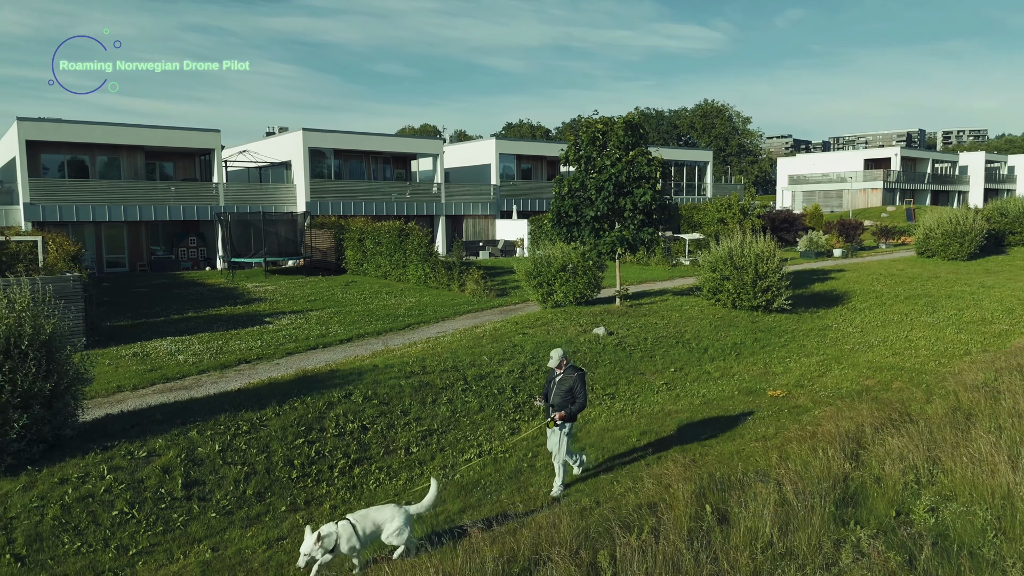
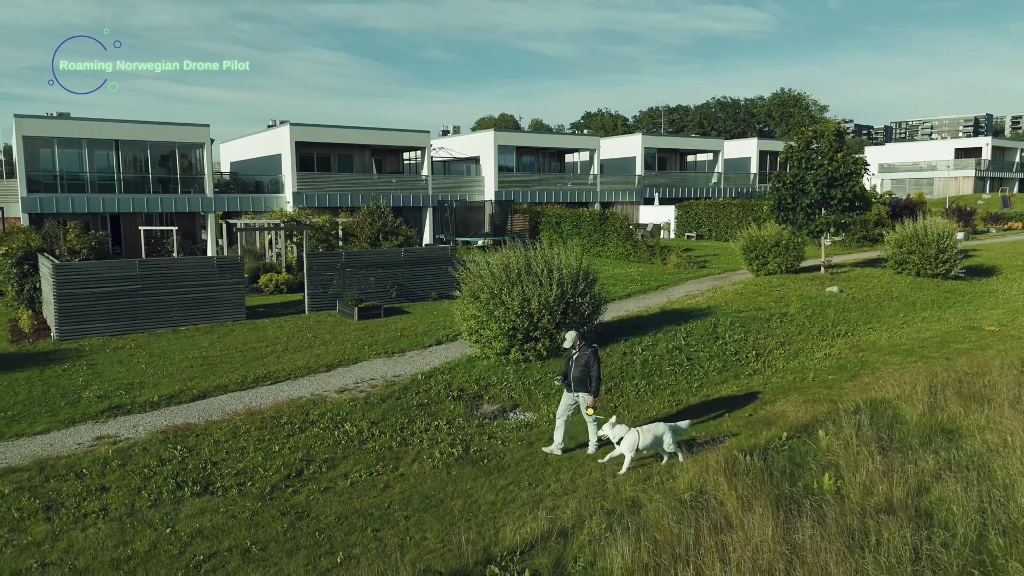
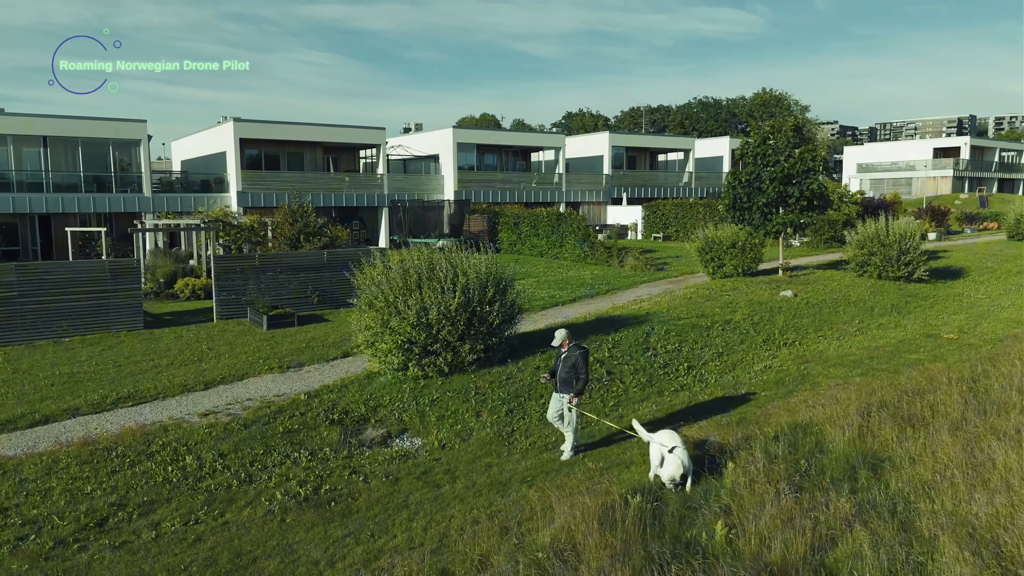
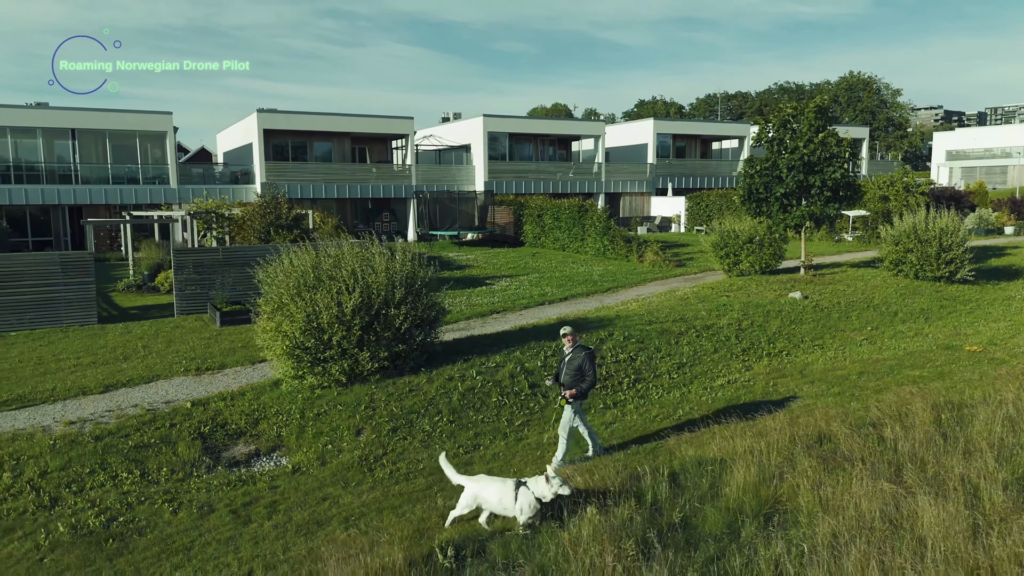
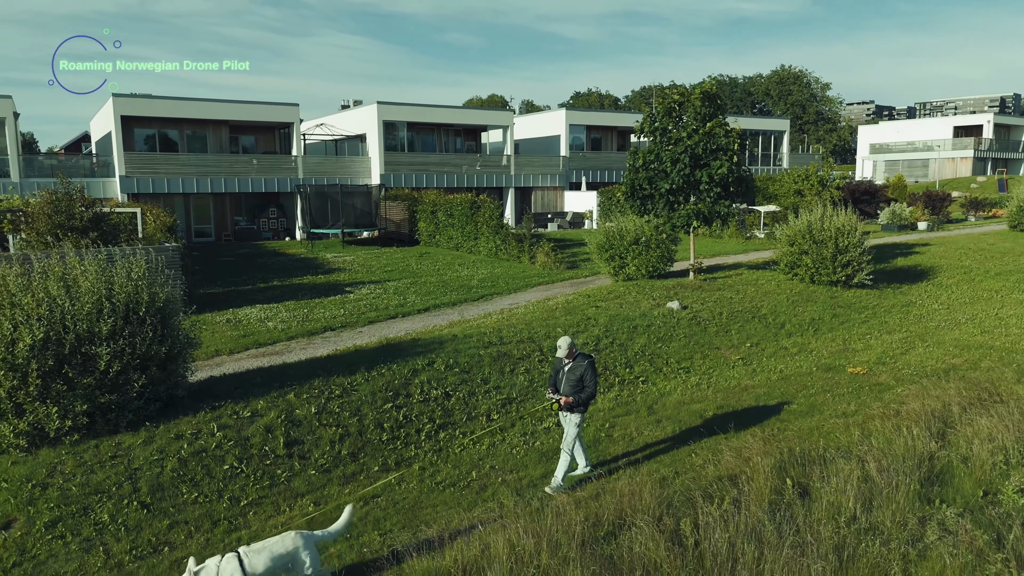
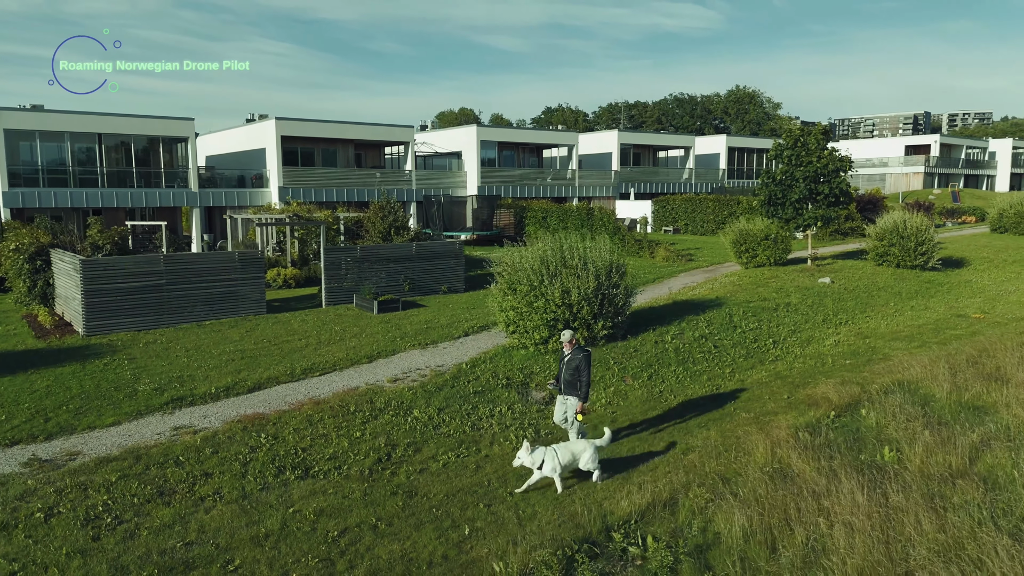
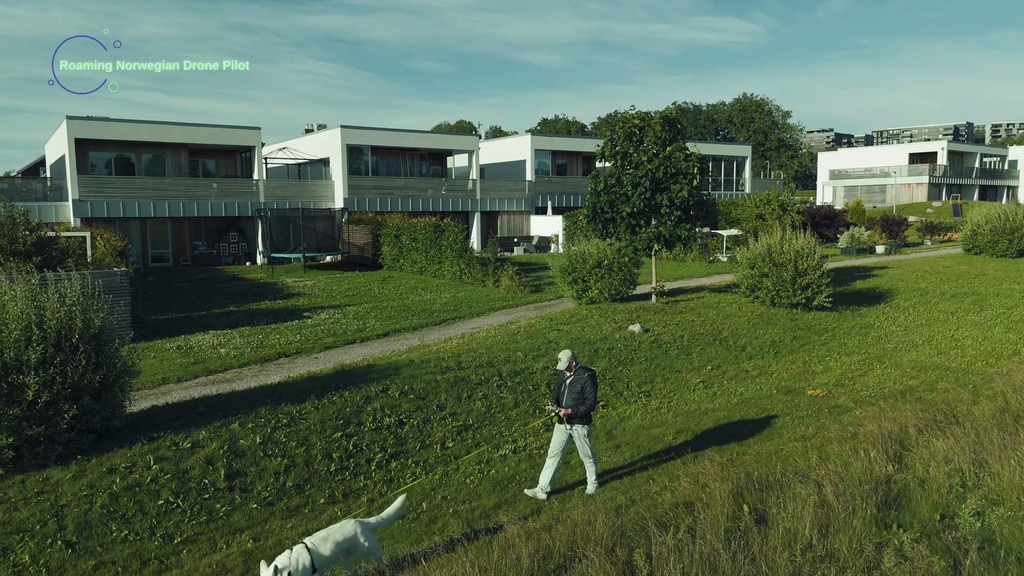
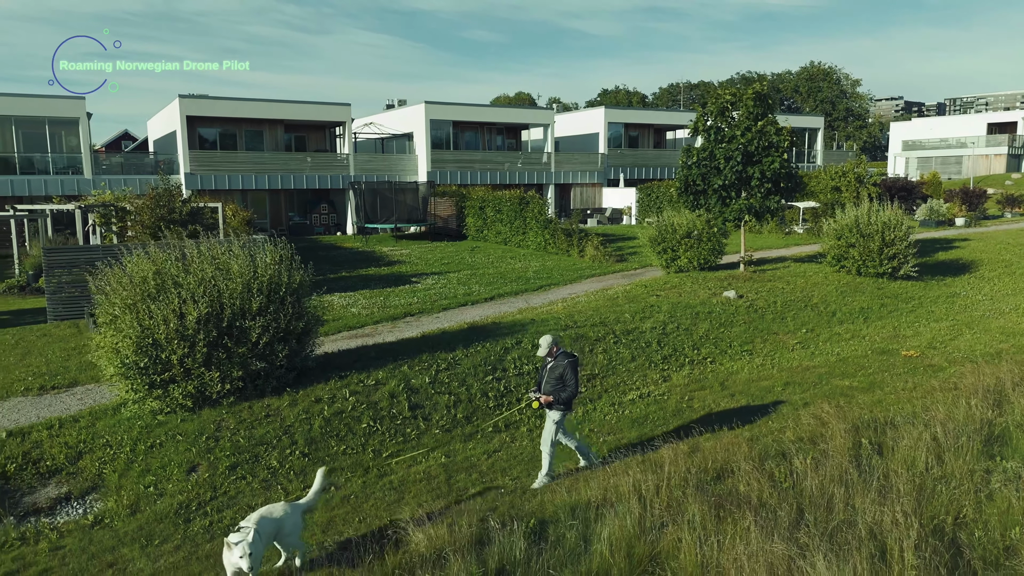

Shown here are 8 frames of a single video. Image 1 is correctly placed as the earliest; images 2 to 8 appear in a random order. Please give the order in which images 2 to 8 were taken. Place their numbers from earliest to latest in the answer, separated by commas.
7, 5, 8, 4, 3, 2, 6
